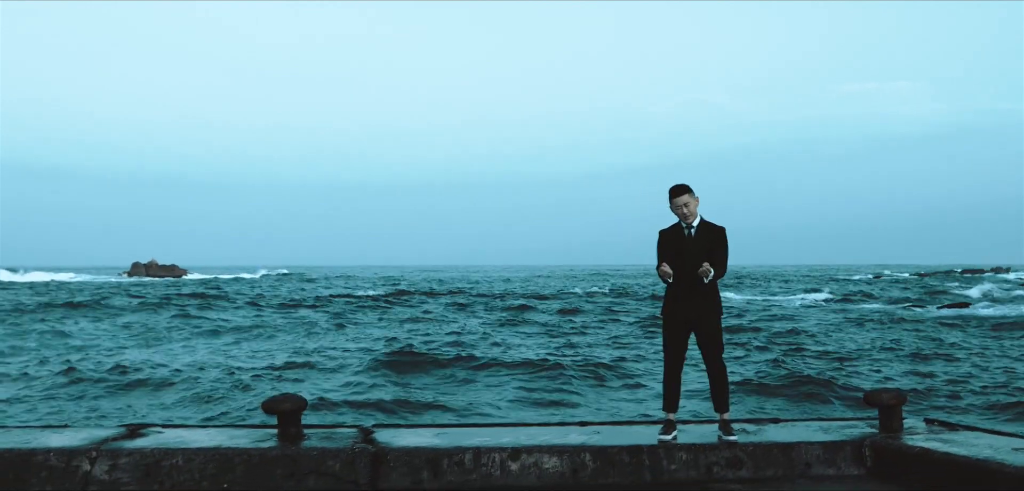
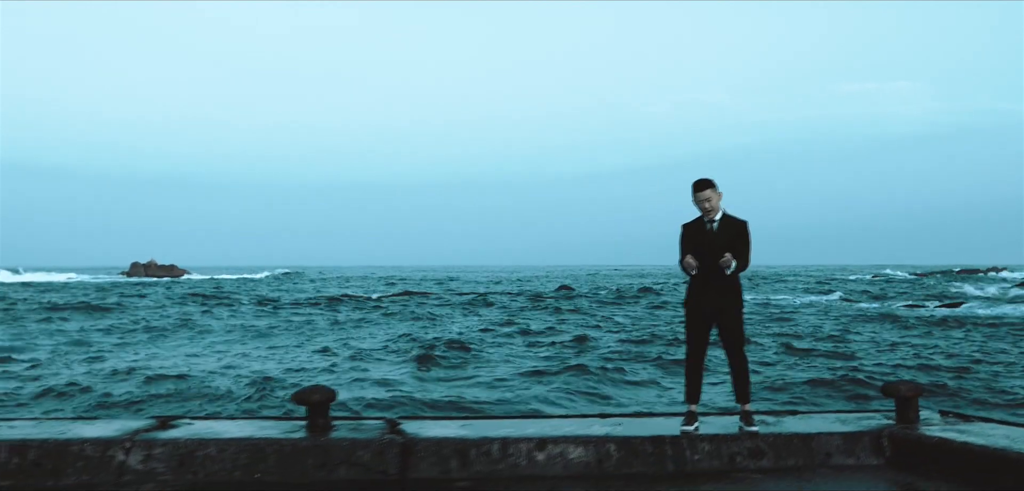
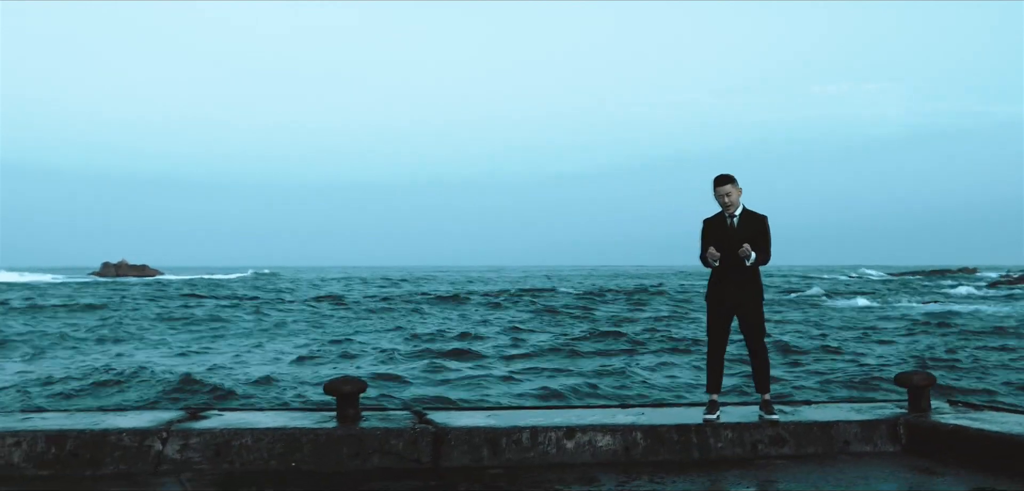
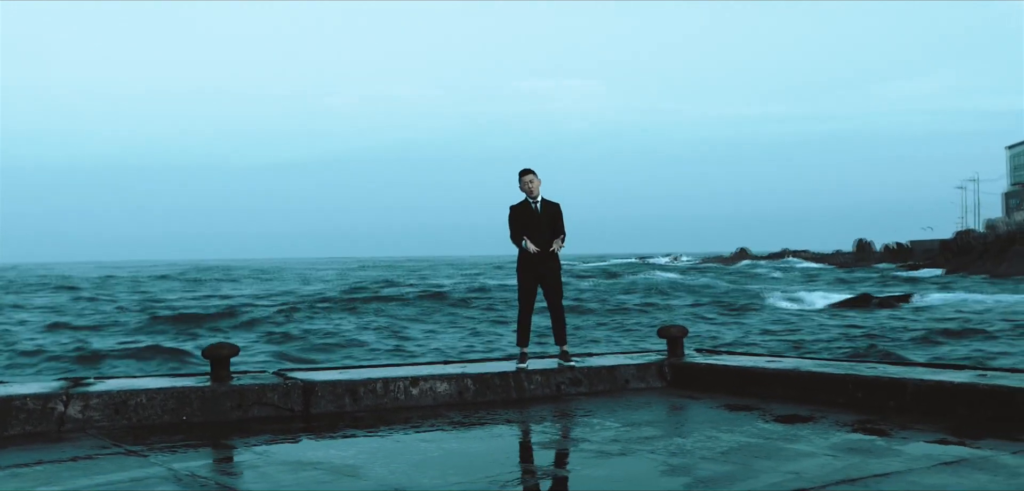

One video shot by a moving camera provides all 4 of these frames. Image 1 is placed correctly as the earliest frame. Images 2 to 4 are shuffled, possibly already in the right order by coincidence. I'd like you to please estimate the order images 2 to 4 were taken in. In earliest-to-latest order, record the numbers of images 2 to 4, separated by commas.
2, 3, 4
